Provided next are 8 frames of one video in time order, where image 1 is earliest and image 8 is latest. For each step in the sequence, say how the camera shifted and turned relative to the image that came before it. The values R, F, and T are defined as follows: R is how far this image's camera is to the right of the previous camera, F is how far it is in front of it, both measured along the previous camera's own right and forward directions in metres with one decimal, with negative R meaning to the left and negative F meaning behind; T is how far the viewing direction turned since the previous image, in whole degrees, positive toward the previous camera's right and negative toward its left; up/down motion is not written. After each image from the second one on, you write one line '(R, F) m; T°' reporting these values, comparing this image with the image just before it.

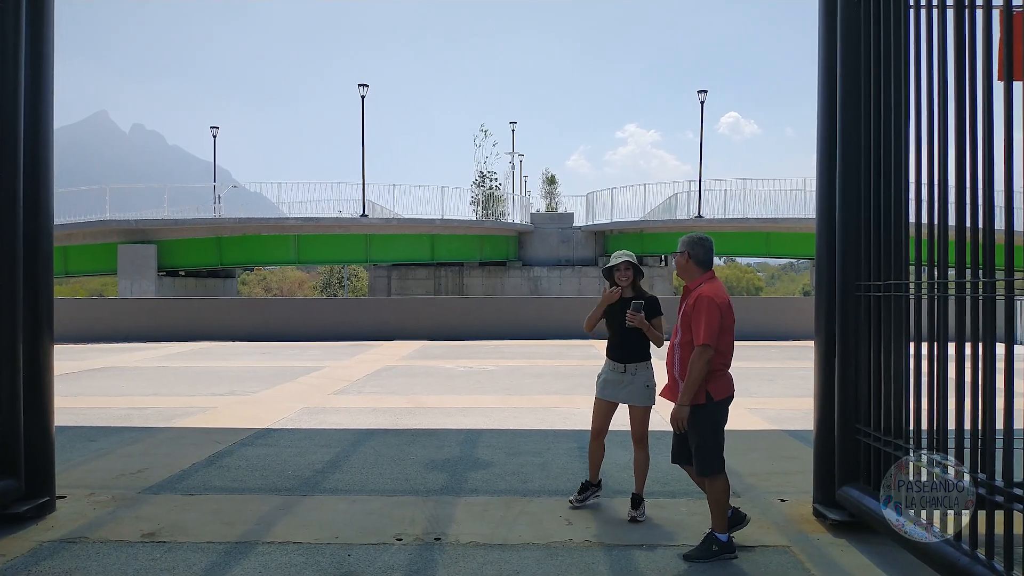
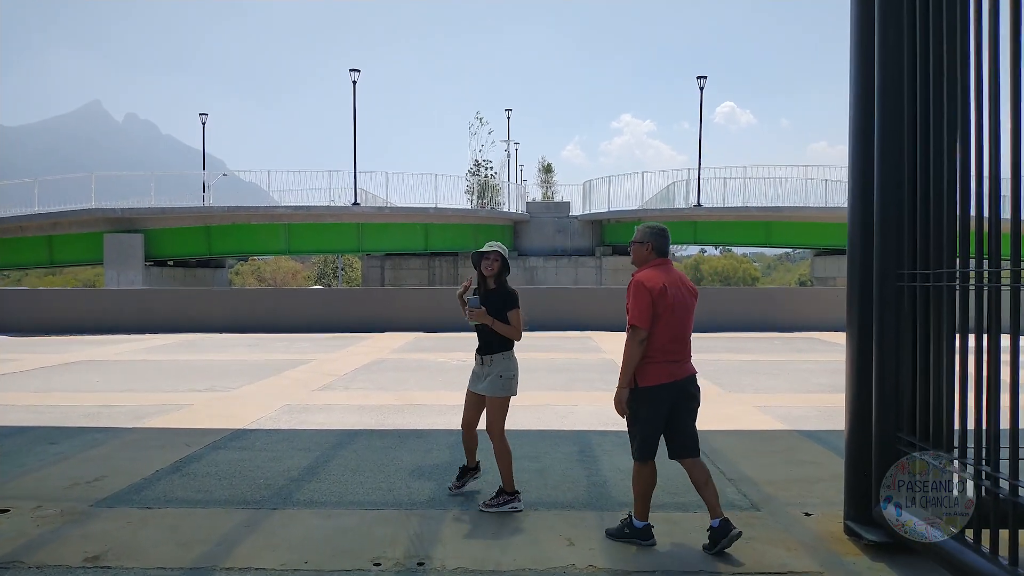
(0.0, +0.6) m; 0°
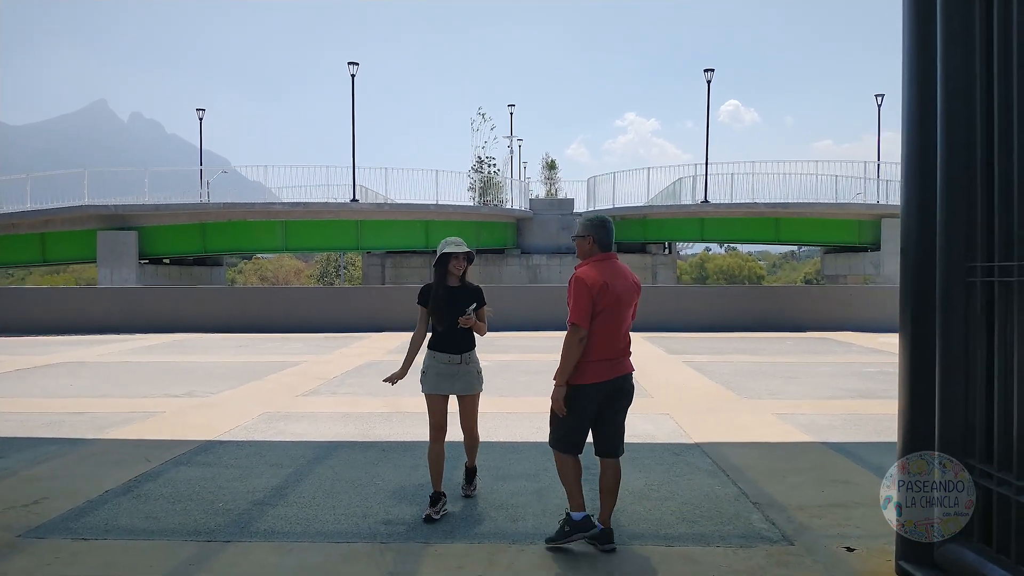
(+0.1, +0.7) m; 0°
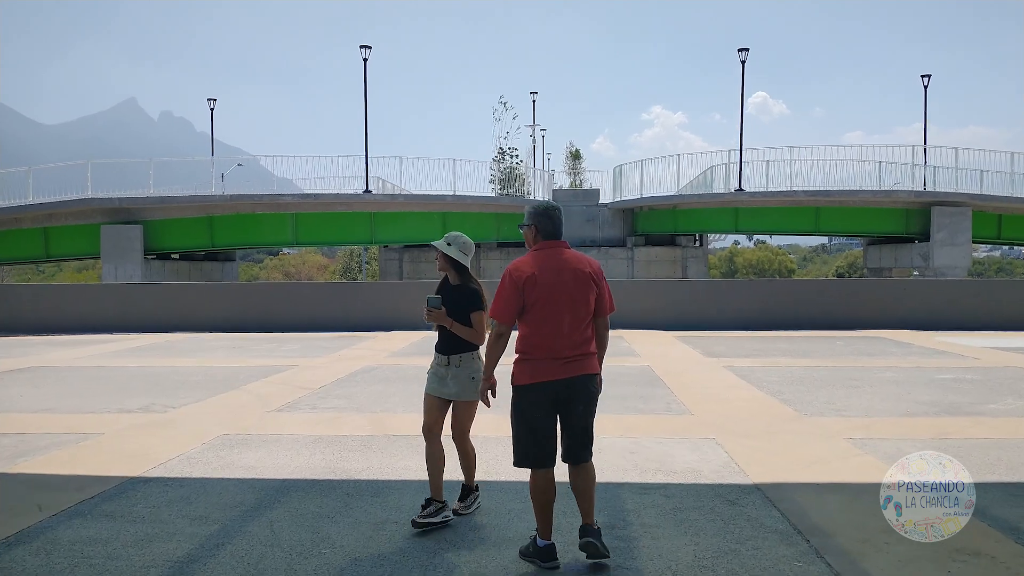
(+0.1, +1.5) m; -2°
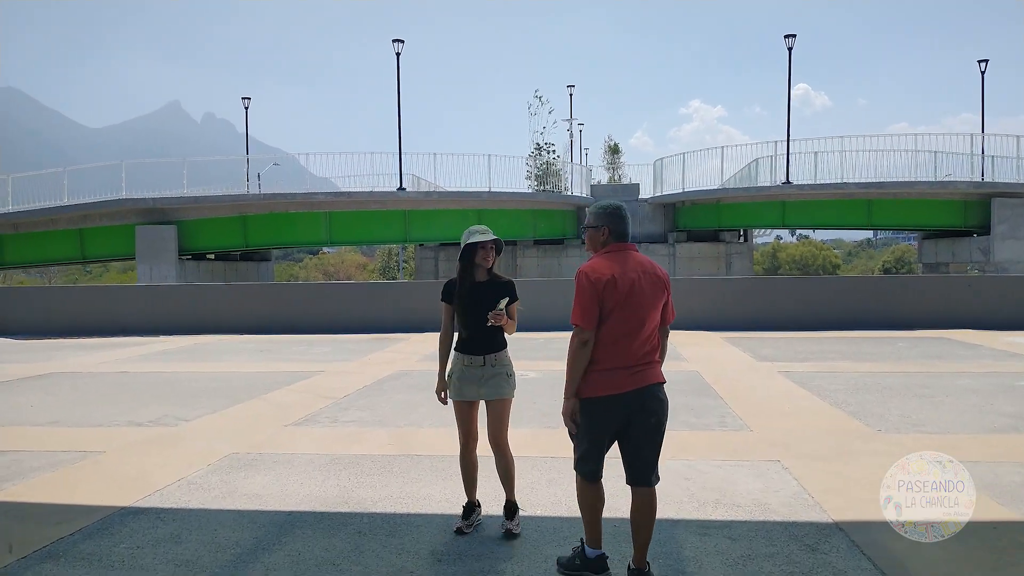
(0.0, +0.7) m; -3°
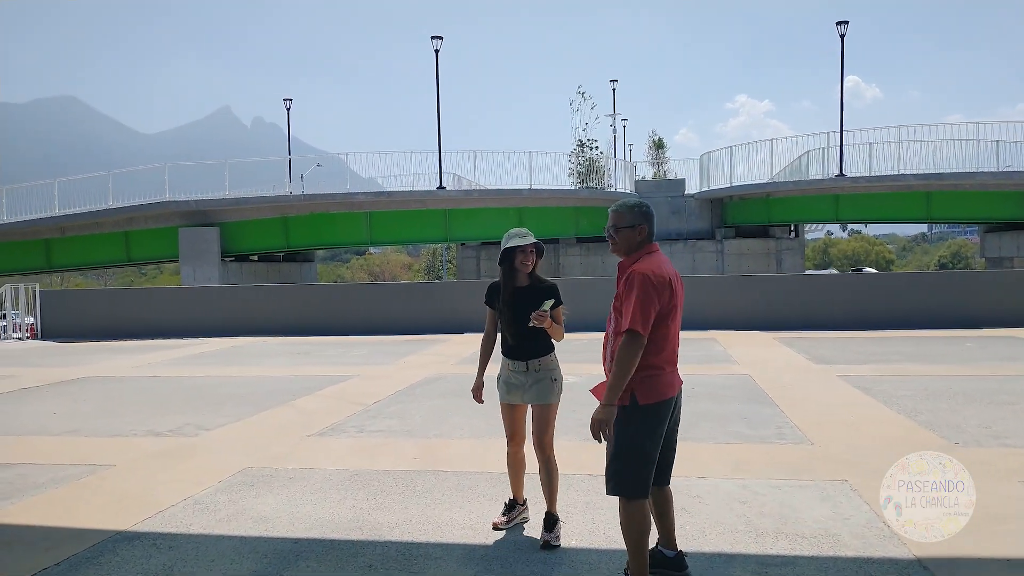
(+0.1, +0.5) m; -3°
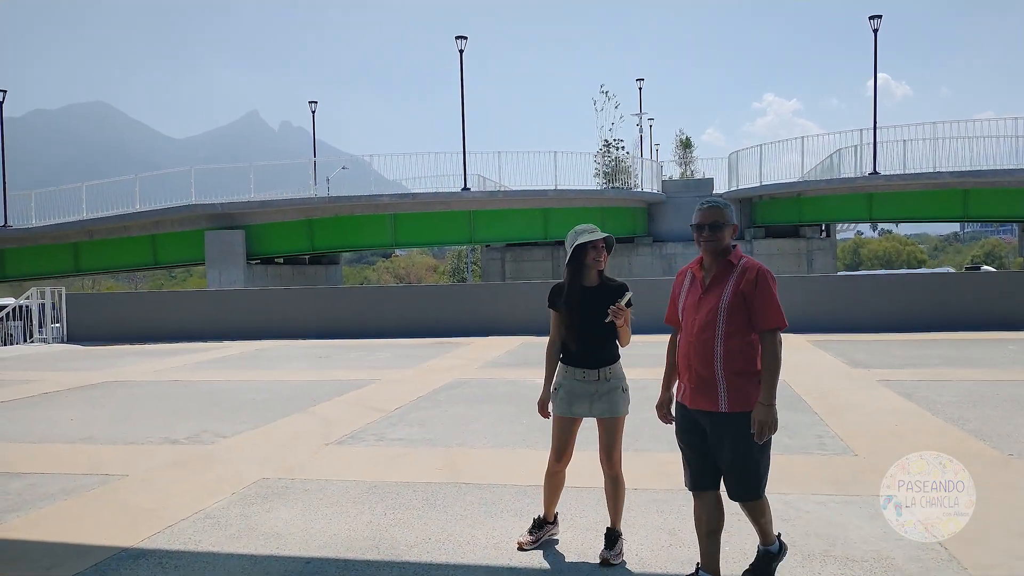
(0.0, +0.3) m; -2°
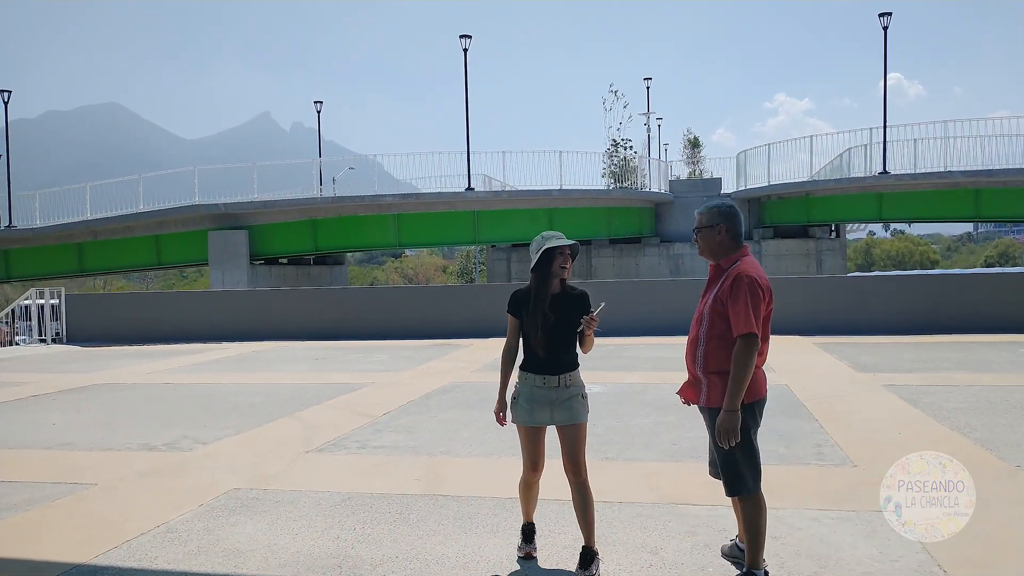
(+0.2, +0.2) m; -1°
